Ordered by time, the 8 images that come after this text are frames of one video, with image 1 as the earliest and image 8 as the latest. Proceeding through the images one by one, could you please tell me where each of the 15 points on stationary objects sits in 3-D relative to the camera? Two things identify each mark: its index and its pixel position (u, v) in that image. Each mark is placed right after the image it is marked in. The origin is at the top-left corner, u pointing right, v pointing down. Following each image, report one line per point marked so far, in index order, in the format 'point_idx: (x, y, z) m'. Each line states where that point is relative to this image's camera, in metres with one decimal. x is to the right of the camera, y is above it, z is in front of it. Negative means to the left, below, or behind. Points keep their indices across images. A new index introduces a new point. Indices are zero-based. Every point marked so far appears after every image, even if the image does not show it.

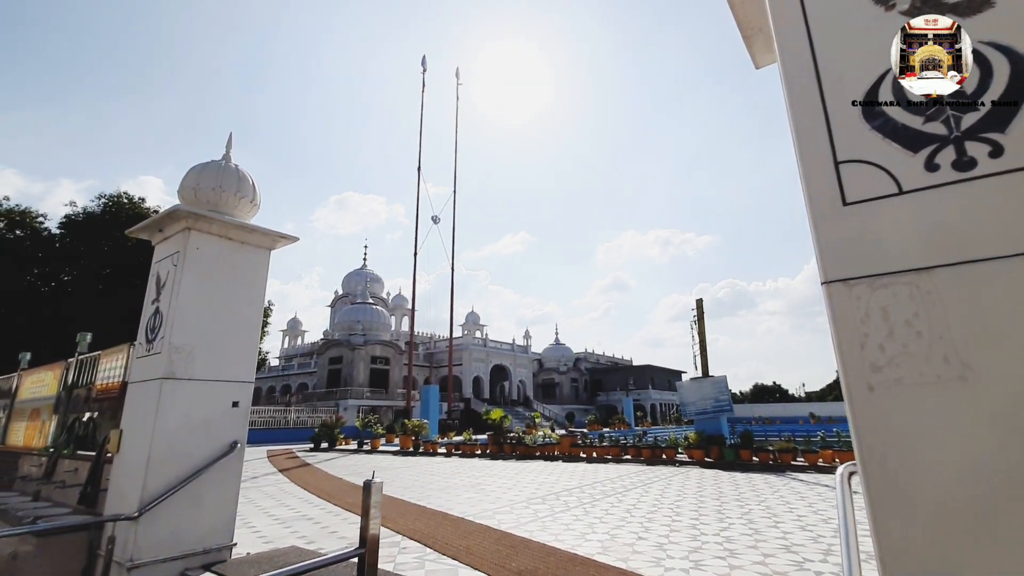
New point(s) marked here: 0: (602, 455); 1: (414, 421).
0: (+2.2, -4.1, +12.7) m
1: (-3.4, -4.6, +17.9) m
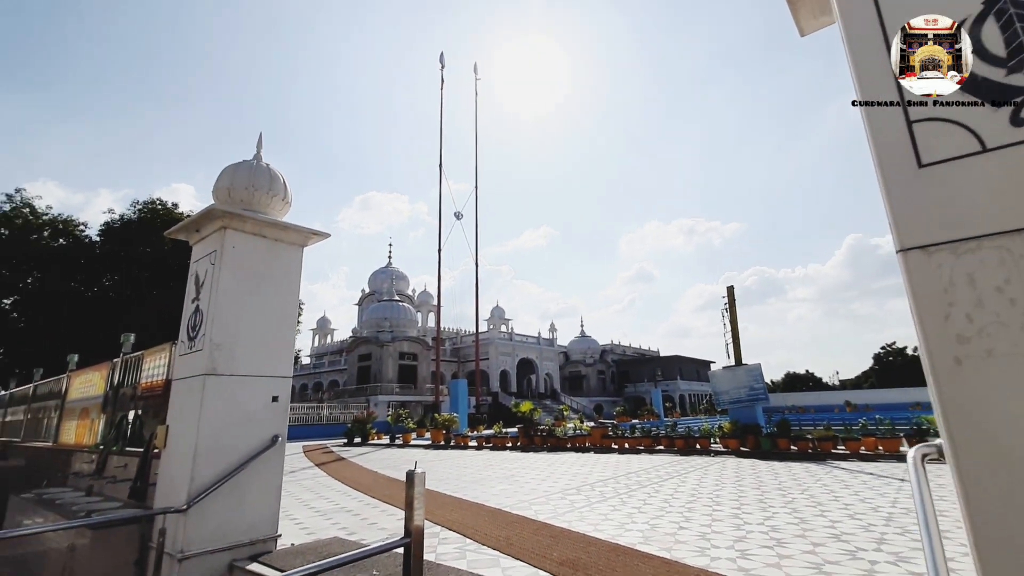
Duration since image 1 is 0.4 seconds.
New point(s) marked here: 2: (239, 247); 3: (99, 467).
0: (+3.0, -3.9, +12.6) m
1: (-2.4, -4.5, +18.0) m
2: (-2.6, +0.4, +4.9) m
3: (-5.4, -2.4, +6.8) m
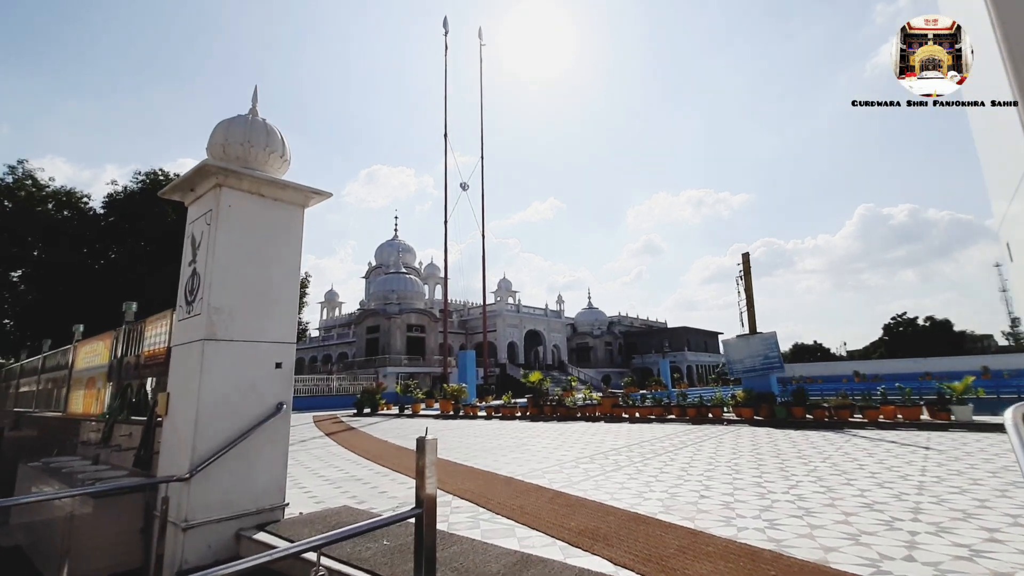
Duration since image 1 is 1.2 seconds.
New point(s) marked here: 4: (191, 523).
0: (+3.2, -3.1, +12.4) m
1: (-2.1, -3.4, +18.0) m
2: (-2.5, +0.7, +4.6) m
3: (-5.3, -1.9, +6.7) m
4: (-2.5, -1.8, +4.0) m
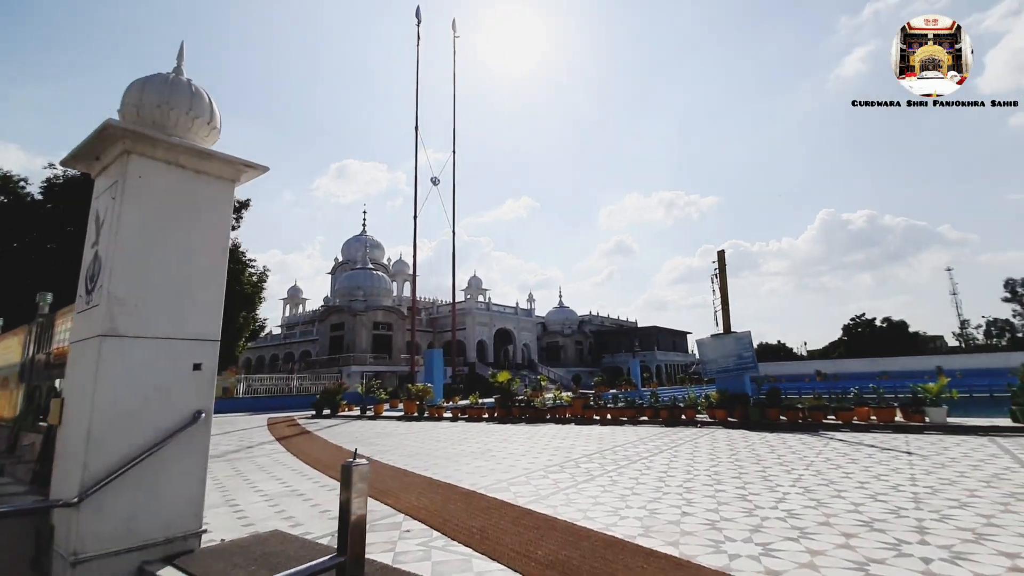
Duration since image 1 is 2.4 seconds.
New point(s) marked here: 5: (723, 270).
0: (+2.5, -3.0, +12.0) m
1: (-3.2, -3.3, +17.3) m
2: (-2.8, +0.8, +3.9) m
3: (-5.7, -1.8, +5.8) m
4: (-2.8, -1.7, +3.3) m
5: (+5.0, +0.4, +12.1) m
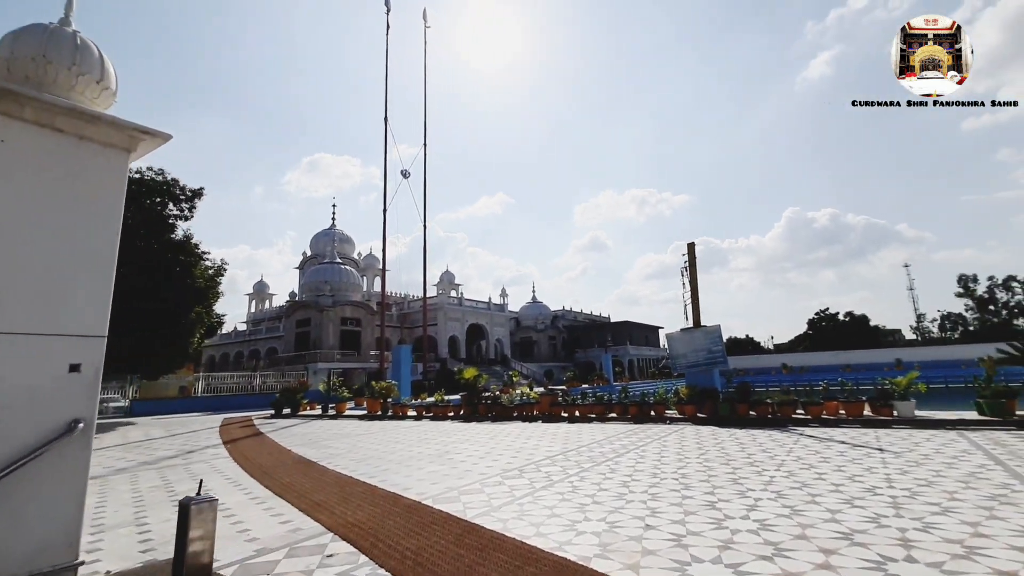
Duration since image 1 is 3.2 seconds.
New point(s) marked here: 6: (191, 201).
0: (+1.7, -2.9, +11.7) m
1: (-4.2, -3.1, +16.6) m
2: (-3.2, +0.9, +3.3) m
3: (-6.2, -1.7, +5.0) m
4: (-3.2, -1.7, +2.7) m
5: (+4.2, +0.6, +11.9) m
6: (-11.8, +3.2, +18.8) m
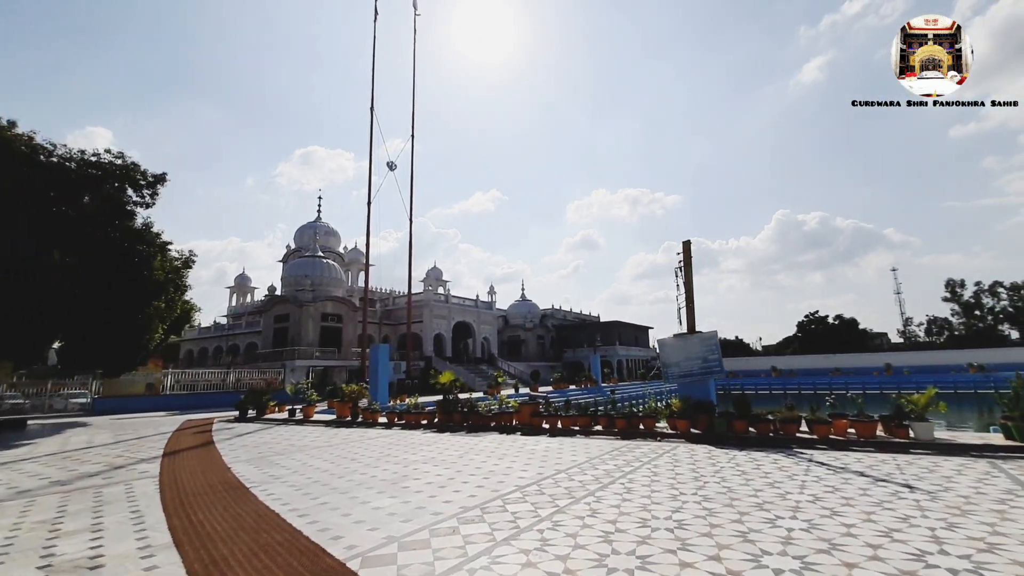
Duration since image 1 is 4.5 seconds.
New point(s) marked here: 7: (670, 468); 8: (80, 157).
0: (+1.2, -2.9, +10.7) m
1: (-4.8, -3.0, +15.5) m
2: (-3.5, +1.0, +2.2) m
3: (-6.6, -1.6, +3.9) m
4: (-3.5, -1.6, +1.6) m
5: (+3.7, +0.5, +10.9) m
6: (-12.3, +3.5, +17.6) m
7: (+2.1, -2.4, +6.7) m
8: (-13.5, +4.1, +16.1) m
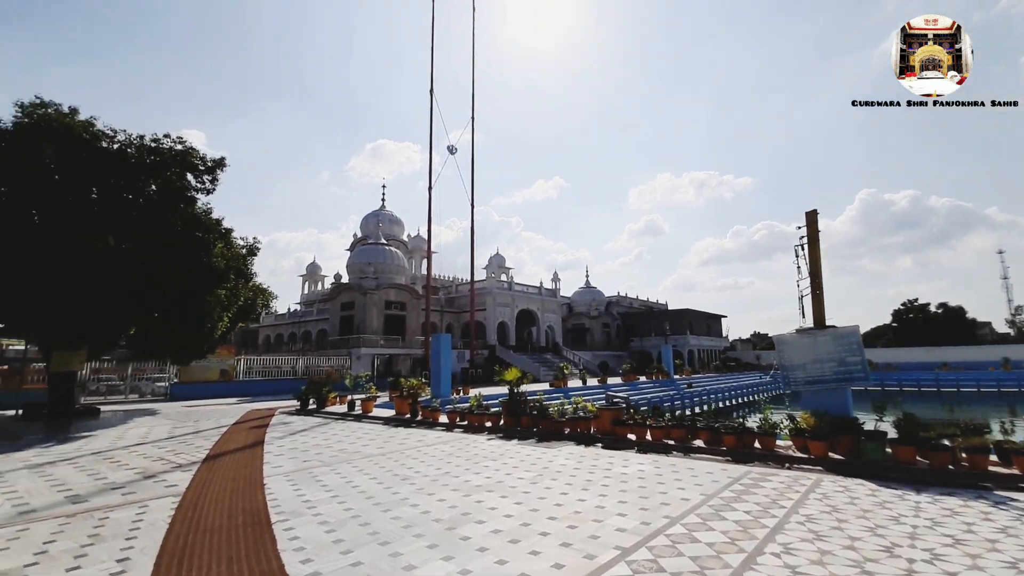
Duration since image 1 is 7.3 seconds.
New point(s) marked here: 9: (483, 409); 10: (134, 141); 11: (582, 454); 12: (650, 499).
0: (+2.6, -2.6, +8.8) m
1: (-2.8, -2.6, +14.4) m
2: (-3.1, +1.0, +0.9) m
3: (-5.9, -1.5, +3.0) m
4: (-3.1, -1.6, +0.4) m
5: (+5.1, +0.8, +8.7) m
6: (-10.0, +3.9, +17.2) m
7: (+3.0, -2.2, +4.8) m
8: (-11.4, +4.5, +15.8) m
9: (-0.7, -2.9, +12.1) m
10: (-11.6, +4.5, +15.7) m
11: (+1.1, -2.7, +8.4) m
12: (+1.5, -2.3, +5.7) m
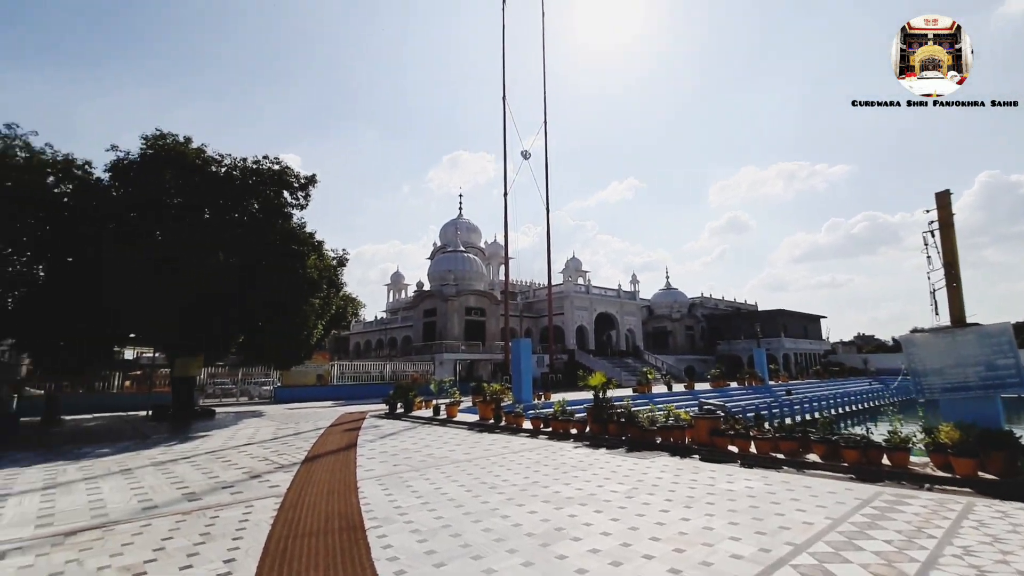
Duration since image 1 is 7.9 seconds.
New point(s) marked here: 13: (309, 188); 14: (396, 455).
0: (+4.0, -2.6, +8.1) m
1: (-0.5, -2.7, +14.3) m
2: (-2.8, +1.0, +1.1) m
3: (-5.3, -1.6, +3.6) m
4: (-2.9, -1.6, +0.5) m
5: (+6.4, +0.9, +7.6) m
6: (-7.3, +3.5, +18.2) m
7: (+3.8, -2.1, +4.0) m
8: (-9.0, +4.1, +17.1) m
9: (+1.3, -2.9, +11.8) m
10: (-9.1, +4.1, +17.0) m
11: (+2.5, -2.7, +7.9) m
12: (+2.5, -2.3, +5.1) m
13: (-7.2, +3.5, +18.1) m
14: (-2.2, -3.1, +9.6) m
